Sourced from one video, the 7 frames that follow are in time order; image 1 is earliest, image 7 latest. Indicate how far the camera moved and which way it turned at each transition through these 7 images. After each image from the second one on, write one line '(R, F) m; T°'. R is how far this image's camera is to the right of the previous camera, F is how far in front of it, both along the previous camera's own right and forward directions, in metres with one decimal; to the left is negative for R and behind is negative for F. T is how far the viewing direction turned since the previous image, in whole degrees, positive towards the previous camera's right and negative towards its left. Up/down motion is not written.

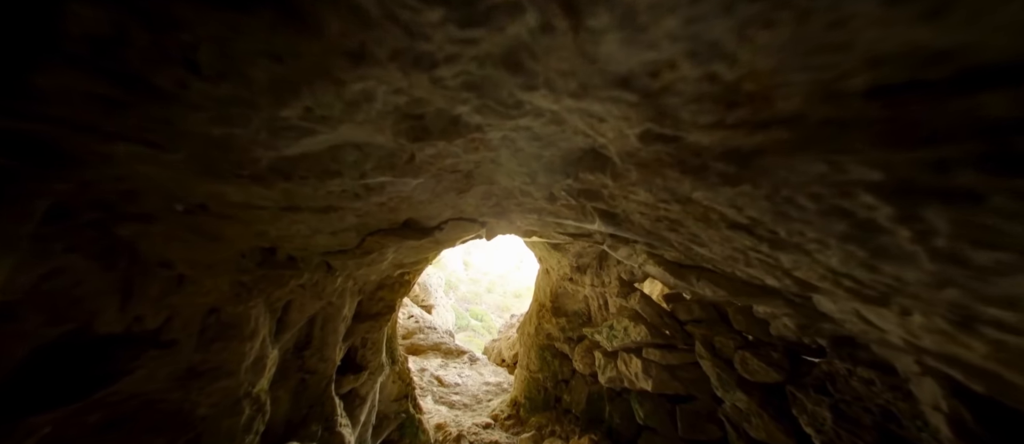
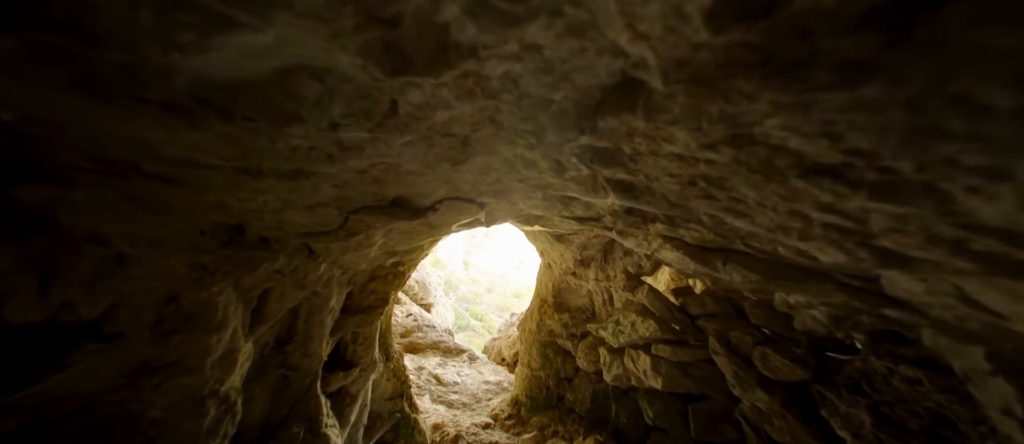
(0.0, +0.2) m; 0°
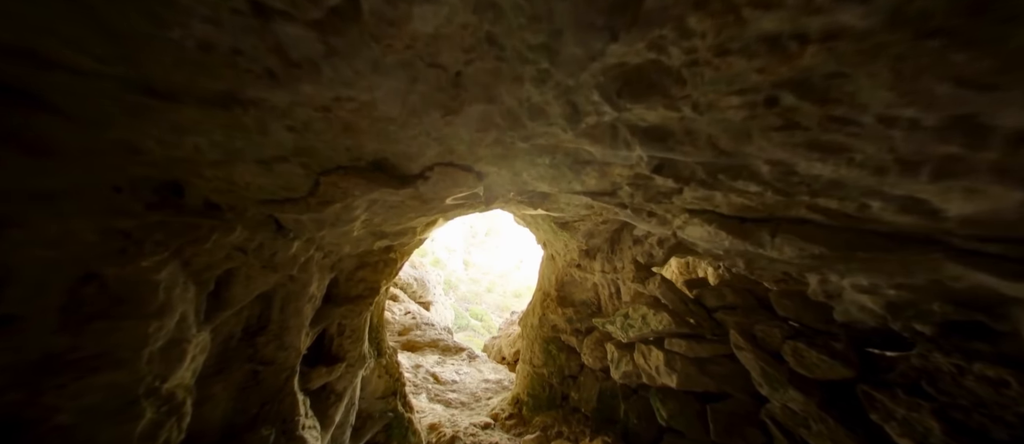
(0.0, +0.3) m; 0°
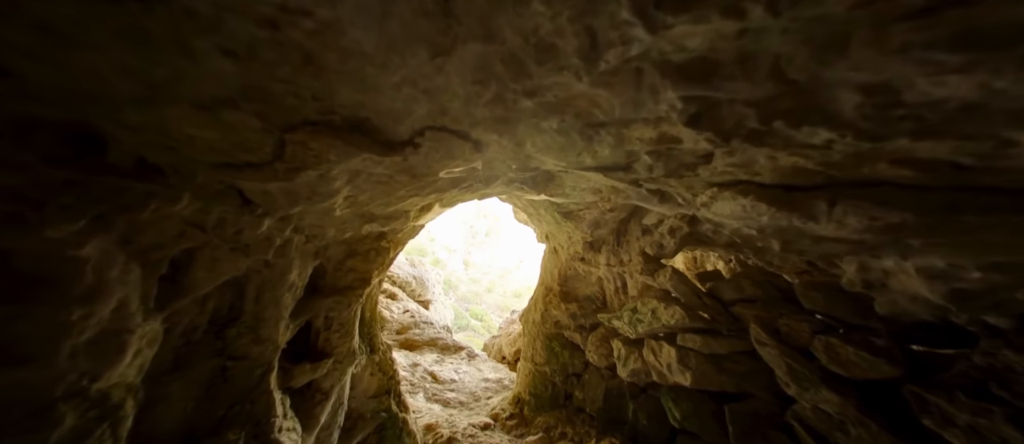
(0.0, +0.3) m; 0°
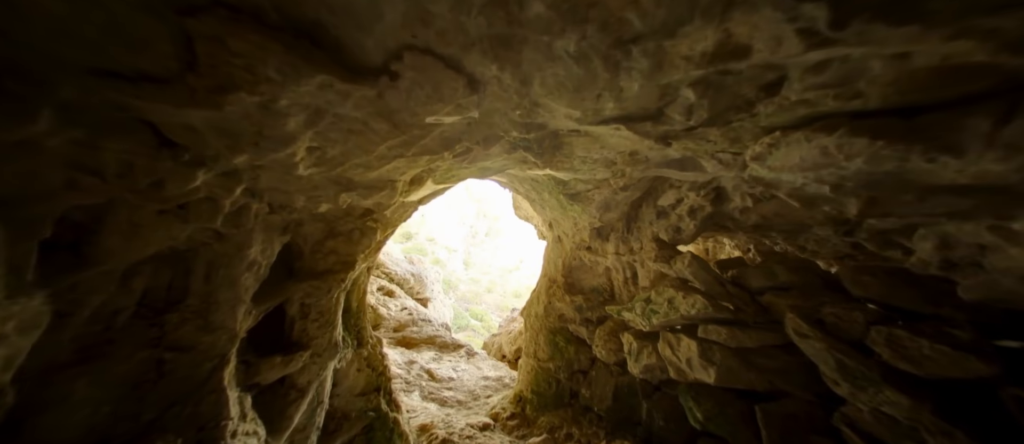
(0.0, +0.4) m; 0°
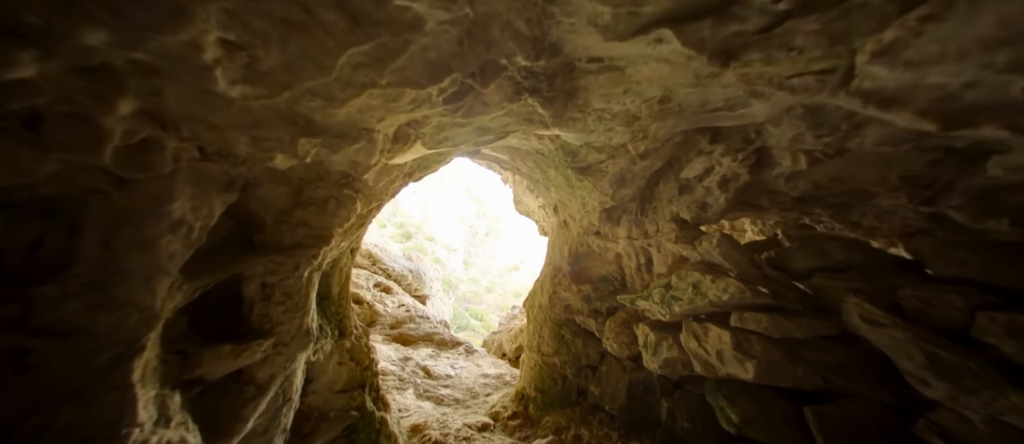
(0.0, +0.5) m; 0°
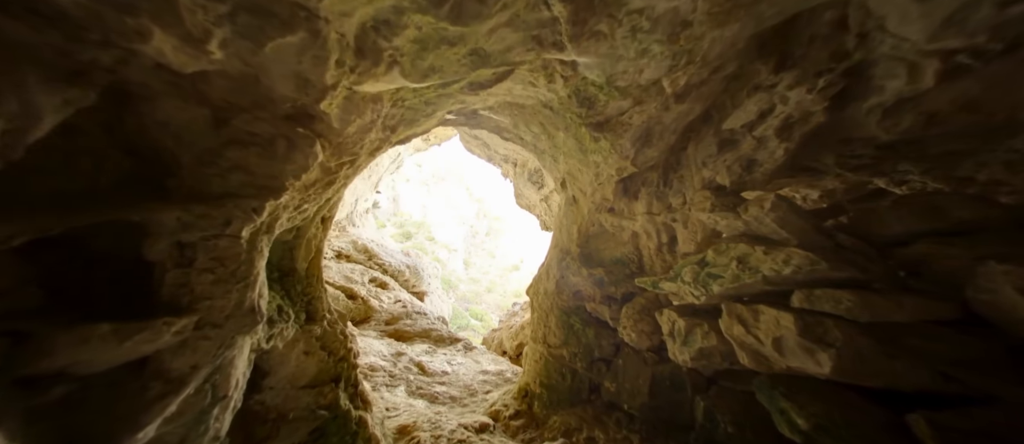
(0.0, +0.7) m; 0°
